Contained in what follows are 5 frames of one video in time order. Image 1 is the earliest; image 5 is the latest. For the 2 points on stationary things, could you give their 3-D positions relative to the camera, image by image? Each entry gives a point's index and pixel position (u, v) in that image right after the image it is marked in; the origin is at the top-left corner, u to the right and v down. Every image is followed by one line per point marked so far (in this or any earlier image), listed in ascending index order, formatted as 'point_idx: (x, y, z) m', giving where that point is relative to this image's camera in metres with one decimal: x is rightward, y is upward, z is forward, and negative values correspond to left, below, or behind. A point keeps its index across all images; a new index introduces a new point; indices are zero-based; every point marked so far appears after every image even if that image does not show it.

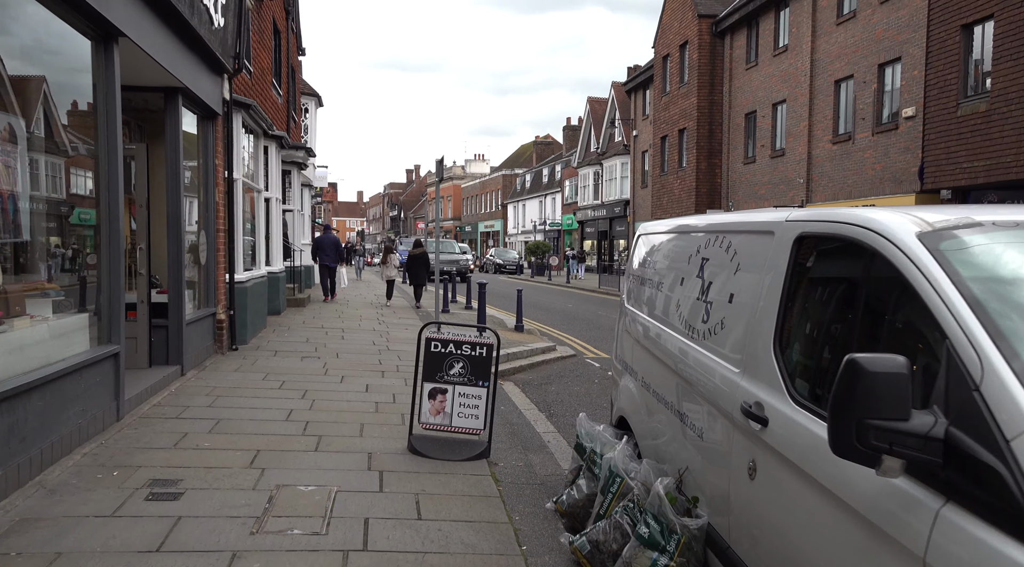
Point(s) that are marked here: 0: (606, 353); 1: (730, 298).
0: (+1.5, -1.2, +12.8) m
1: (+0.9, -0.1, +3.4) m
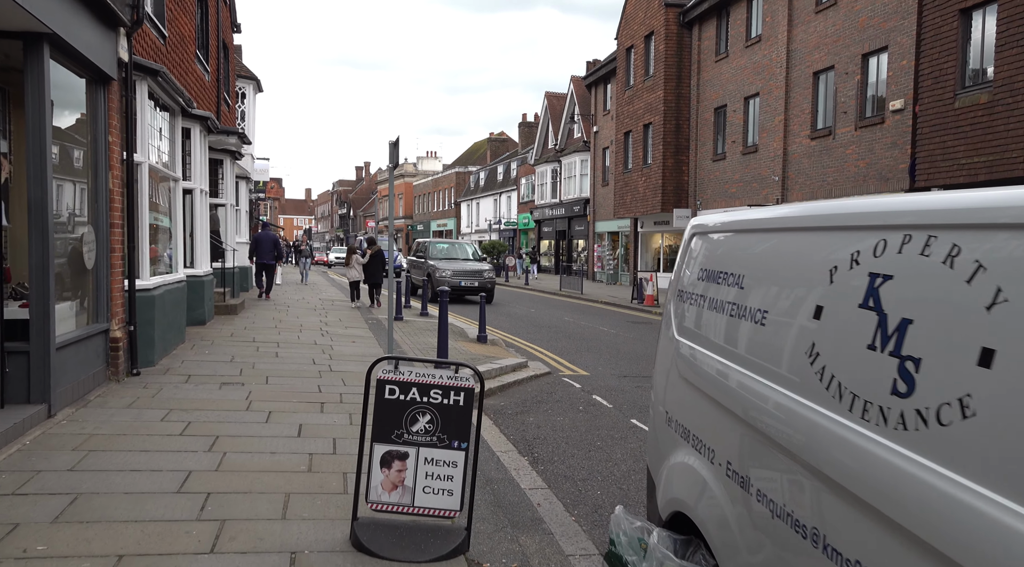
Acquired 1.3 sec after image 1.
0: (+1.0, -1.3, +11.2) m
1: (+1.0, -0.2, +1.7) m
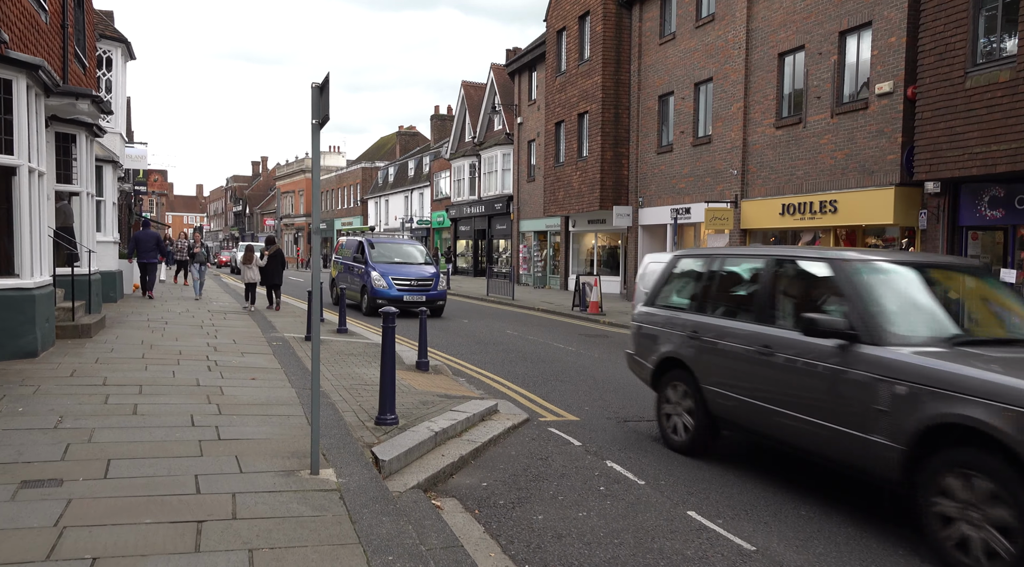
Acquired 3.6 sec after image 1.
0: (+0.7, -1.4, +8.4) m
1: (+1.8, -0.3, -1.0) m
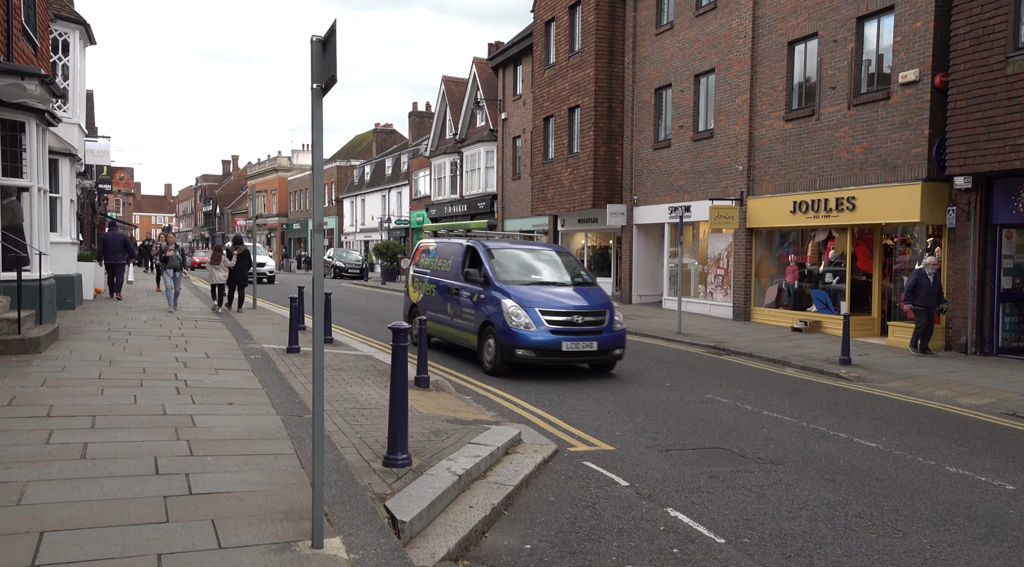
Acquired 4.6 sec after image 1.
0: (+0.9, -1.5, +7.2) m
1: (+2.3, -0.4, -2.2) m
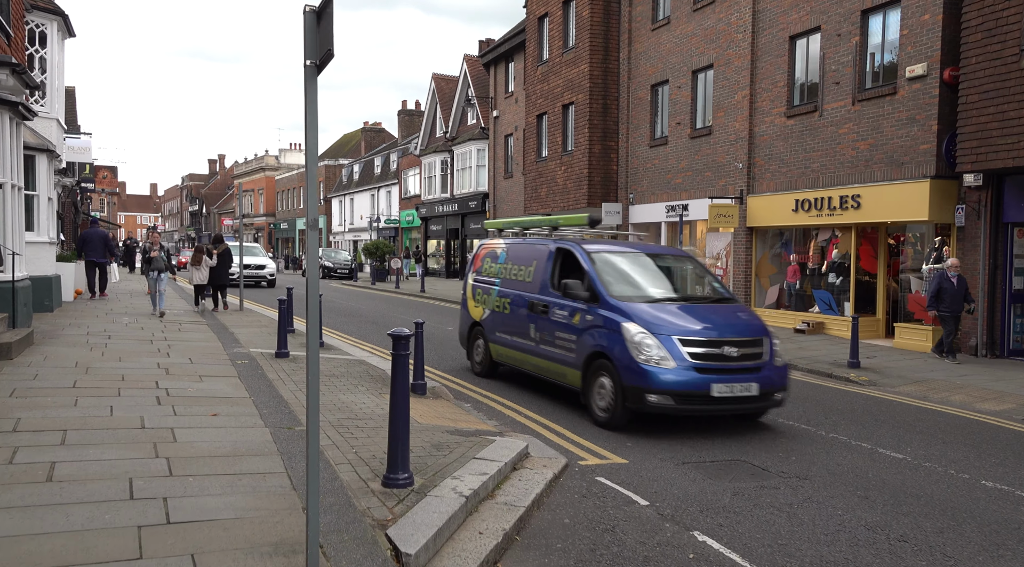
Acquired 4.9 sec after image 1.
0: (+0.9, -1.5, +6.7) m
1: (+2.5, -0.4, -2.6) m
